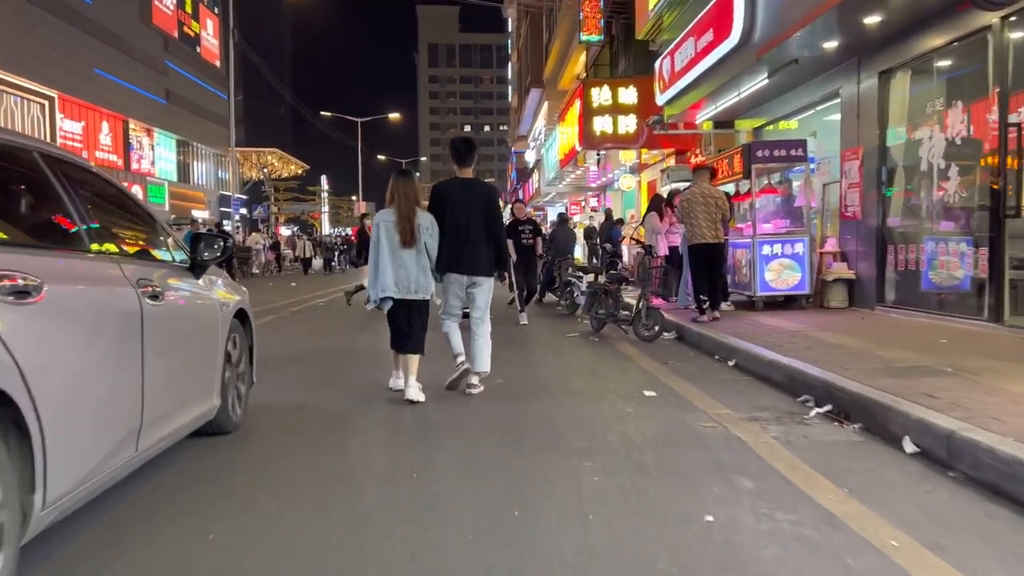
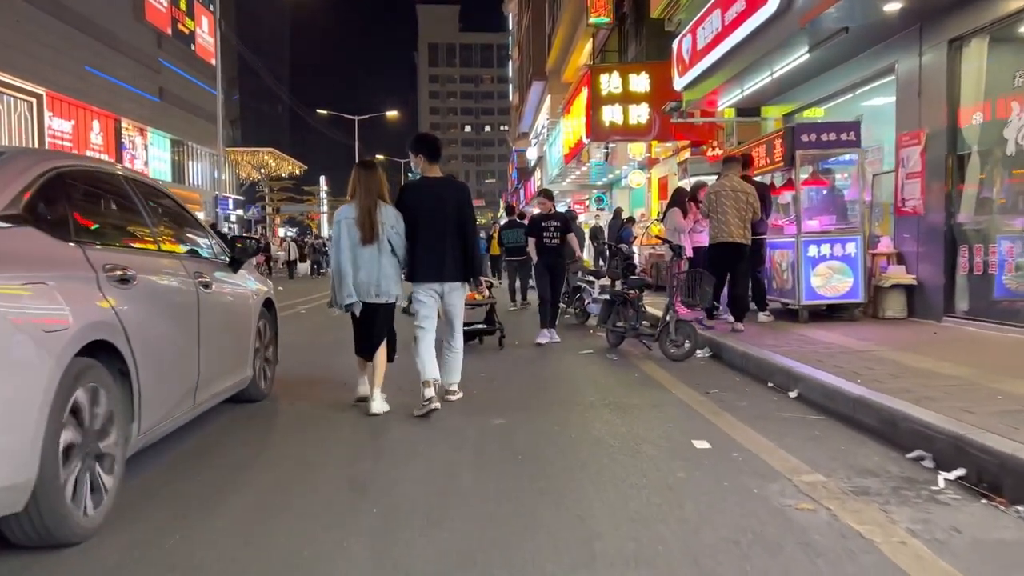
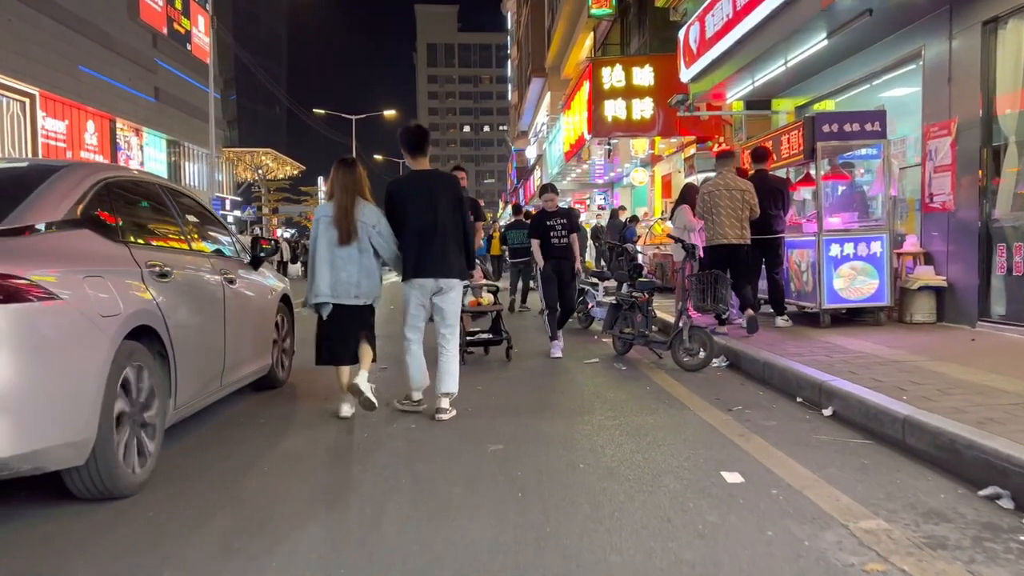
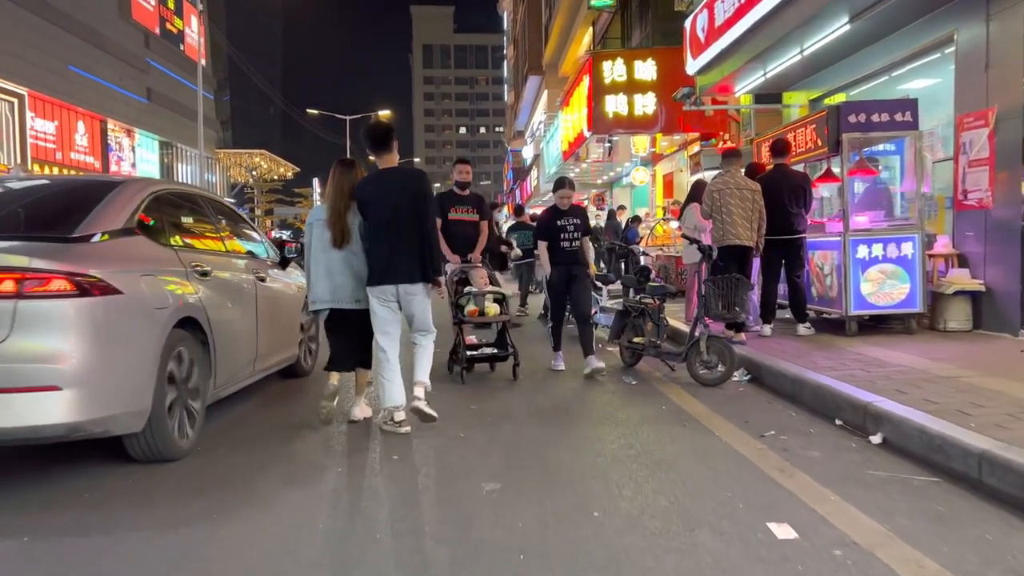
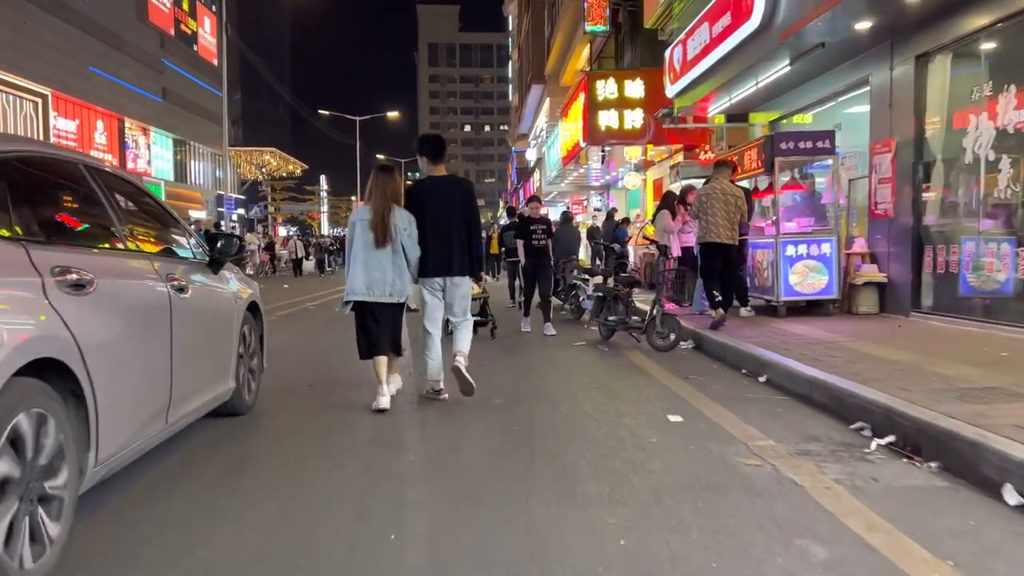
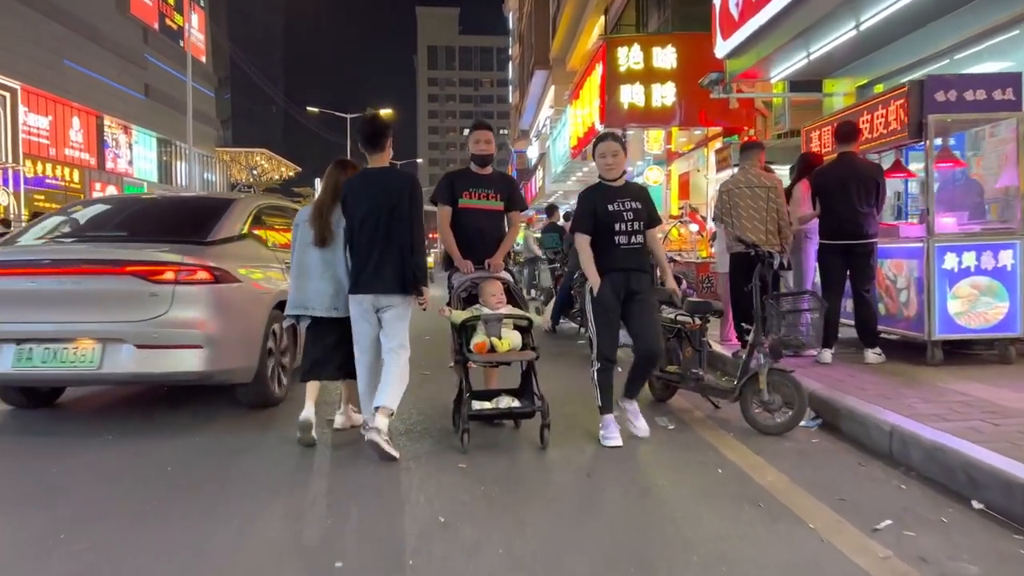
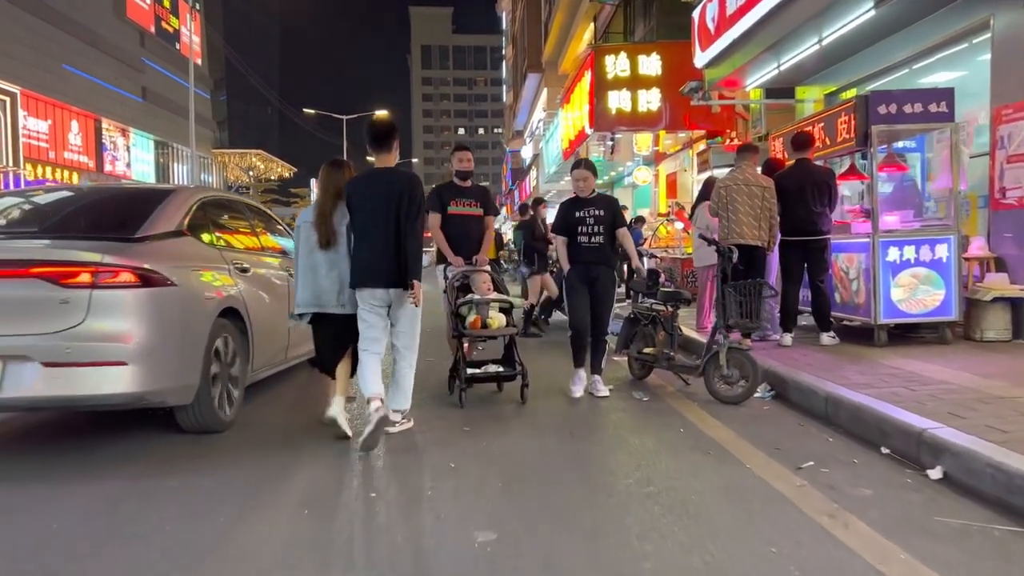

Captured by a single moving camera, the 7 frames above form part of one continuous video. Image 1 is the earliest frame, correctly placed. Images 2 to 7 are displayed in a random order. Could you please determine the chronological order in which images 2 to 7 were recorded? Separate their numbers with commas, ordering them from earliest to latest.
5, 2, 3, 4, 7, 6
